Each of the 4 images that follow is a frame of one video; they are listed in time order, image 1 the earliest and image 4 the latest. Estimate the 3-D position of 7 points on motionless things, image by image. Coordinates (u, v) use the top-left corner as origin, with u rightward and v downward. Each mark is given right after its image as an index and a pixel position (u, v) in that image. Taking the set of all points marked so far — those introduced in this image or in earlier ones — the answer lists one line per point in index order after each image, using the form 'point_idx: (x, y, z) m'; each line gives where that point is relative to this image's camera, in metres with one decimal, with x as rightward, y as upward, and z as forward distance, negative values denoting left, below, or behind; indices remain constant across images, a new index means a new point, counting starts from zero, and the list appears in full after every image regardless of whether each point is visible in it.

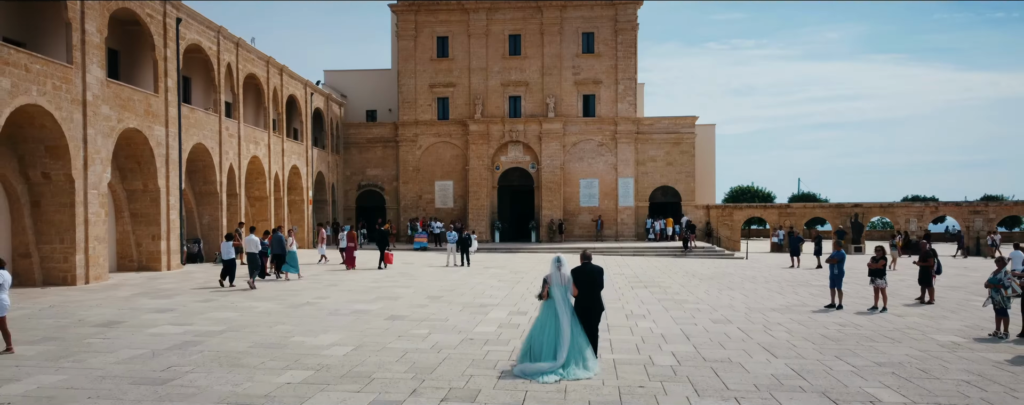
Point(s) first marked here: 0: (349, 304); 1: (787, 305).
0: (-3.1, -1.9, +14.0) m
1: (+5.5, -2.1, +14.9) m
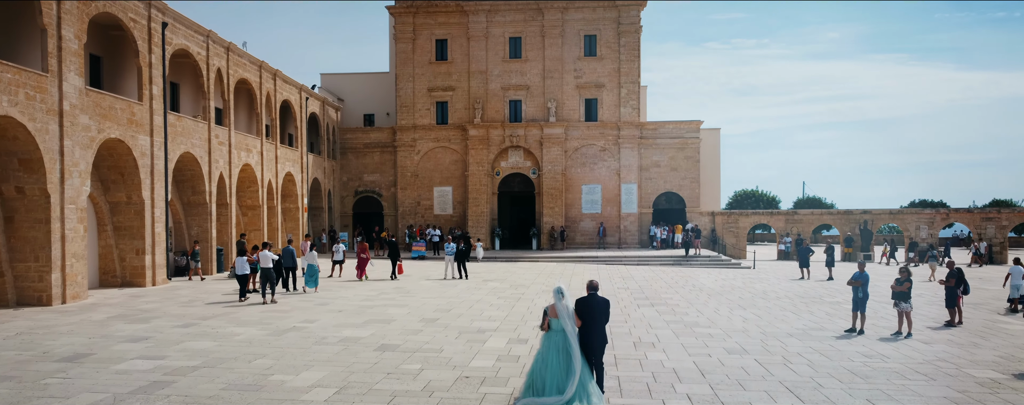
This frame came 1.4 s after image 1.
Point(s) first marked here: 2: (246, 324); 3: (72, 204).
0: (-3.1, -2.3, +13.2) m
1: (+5.5, -2.4, +14.0) m
2: (-4.9, -2.2, +13.6) m
3: (-9.7, 0.0, +16.4) m
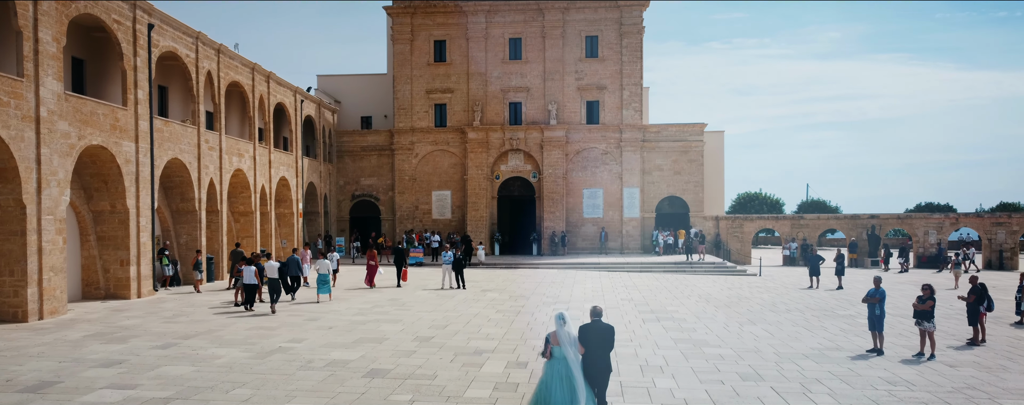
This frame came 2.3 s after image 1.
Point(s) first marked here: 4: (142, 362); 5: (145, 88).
0: (-3.1, -2.5, +12.4) m
1: (+5.5, -2.6, +13.3) m
2: (-4.9, -2.4, +12.8) m
3: (-9.7, -0.3, +15.6) m
4: (-5.7, -2.4, +11.3) m
5: (-9.7, +3.0, +19.6) m
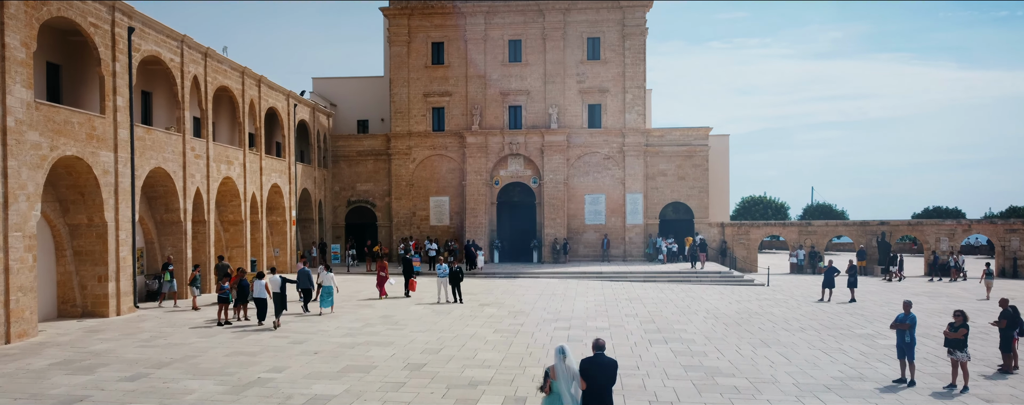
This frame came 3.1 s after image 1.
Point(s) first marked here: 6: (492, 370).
0: (-3.1, -2.8, +11.4) m
1: (+5.5, -2.9, +12.3) m
2: (-4.9, -2.7, +11.9) m
3: (-9.8, -0.6, +14.7) m
4: (-5.7, -2.7, +10.4) m
5: (-9.7, +2.7, +18.6) m
6: (-0.3, -2.8, +12.5) m
